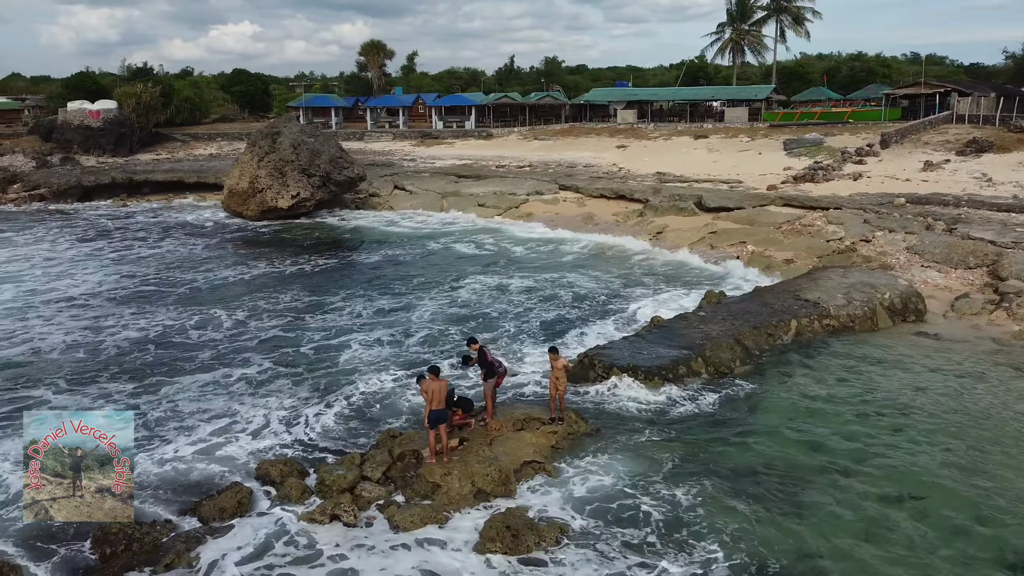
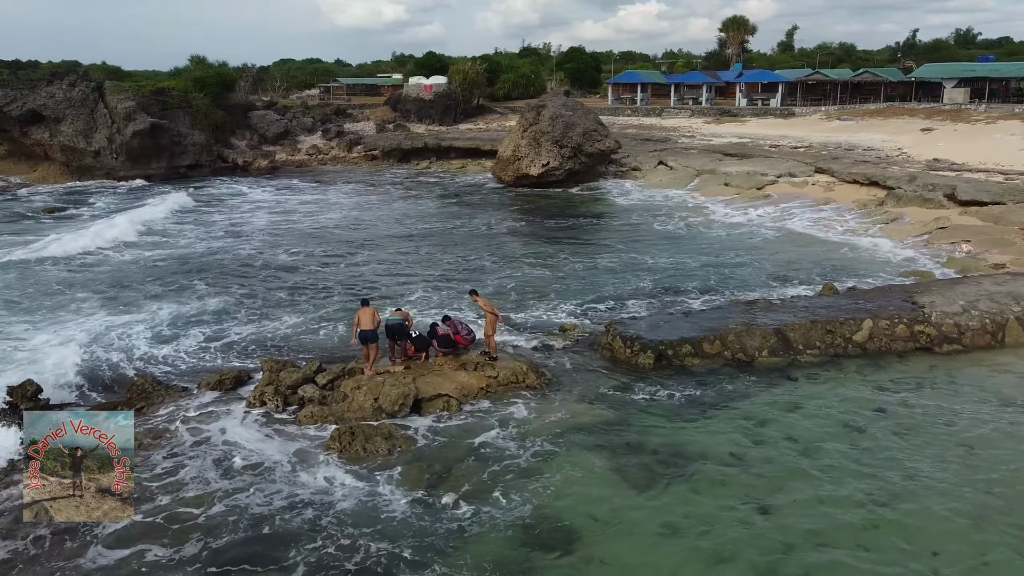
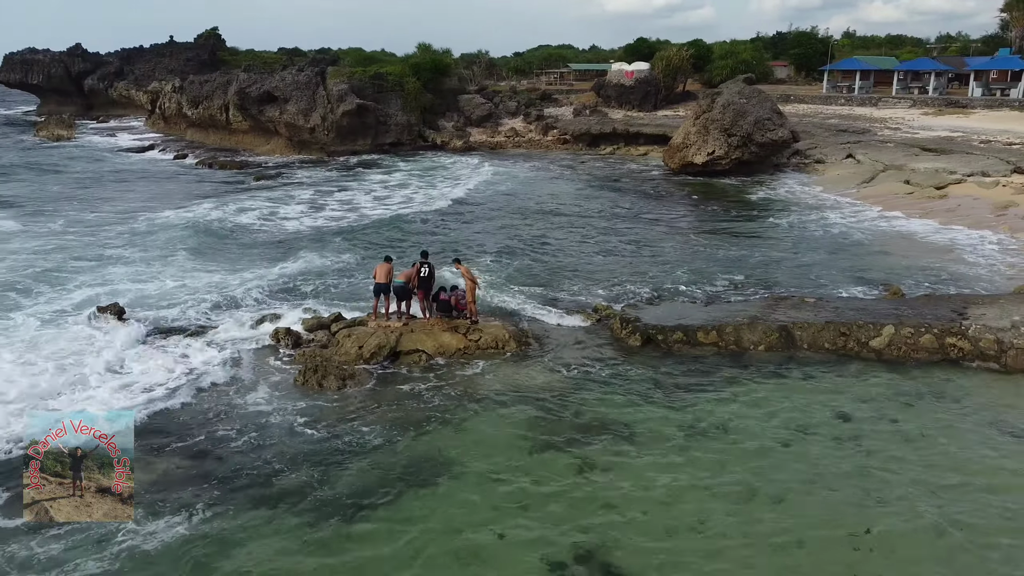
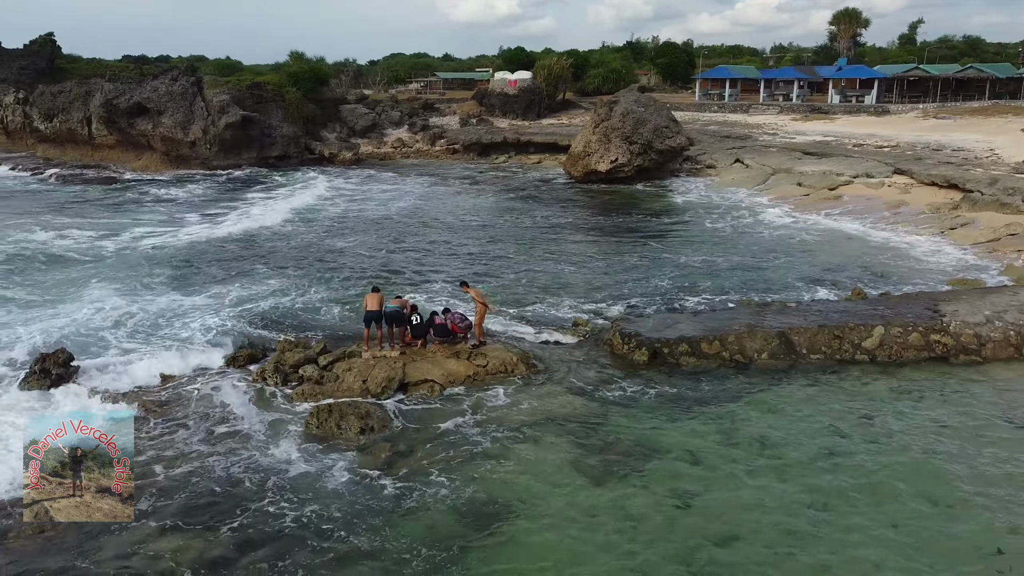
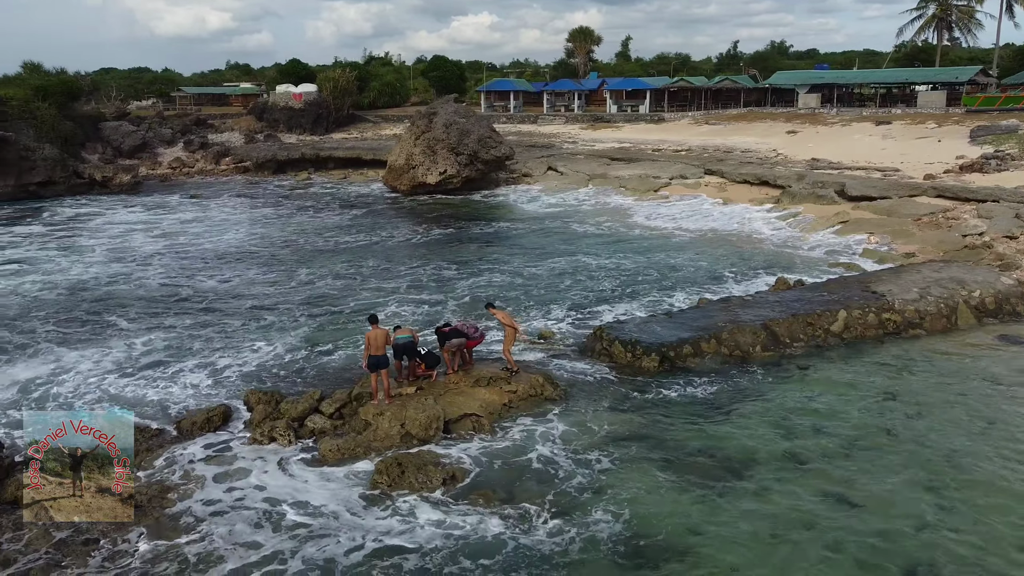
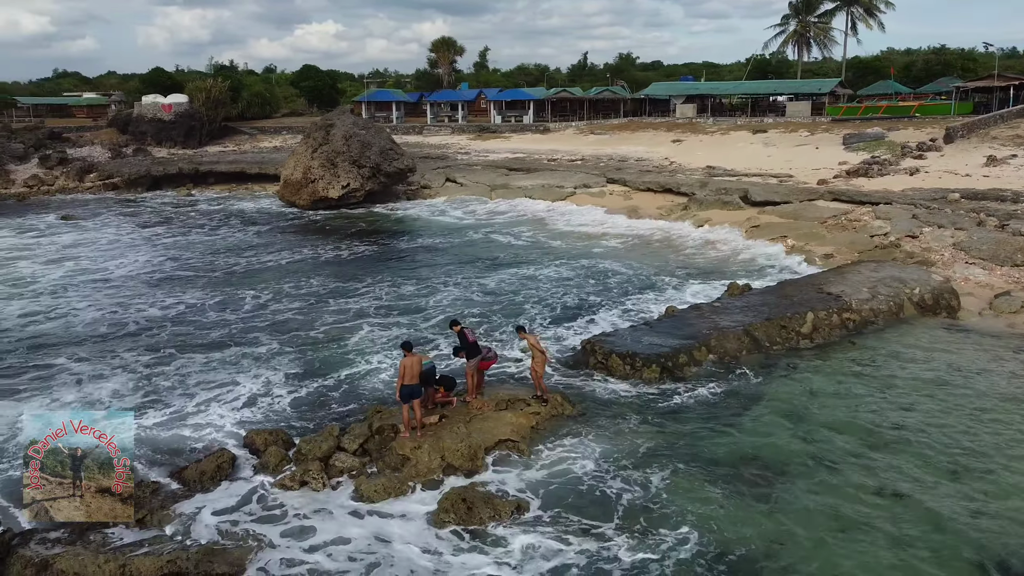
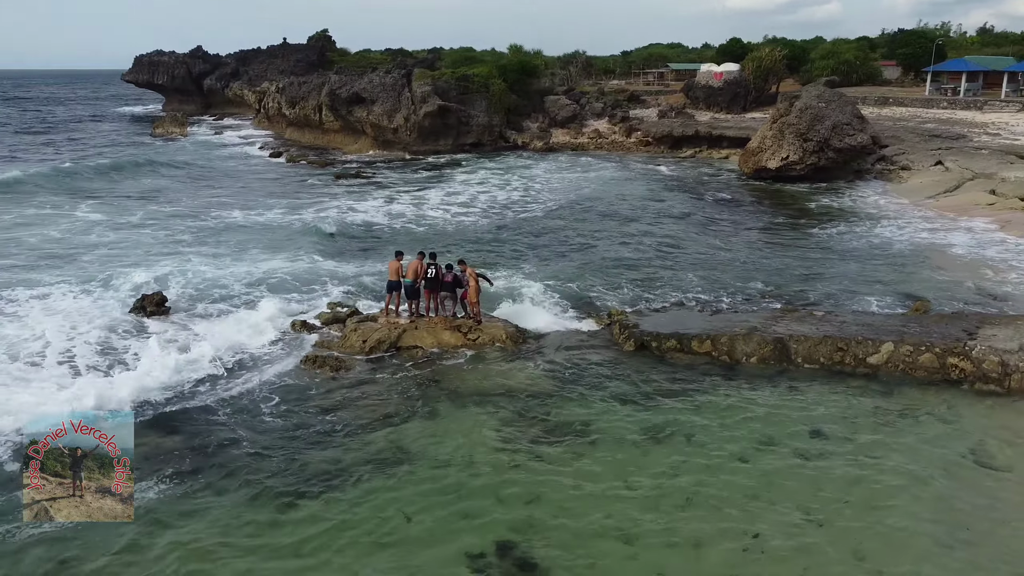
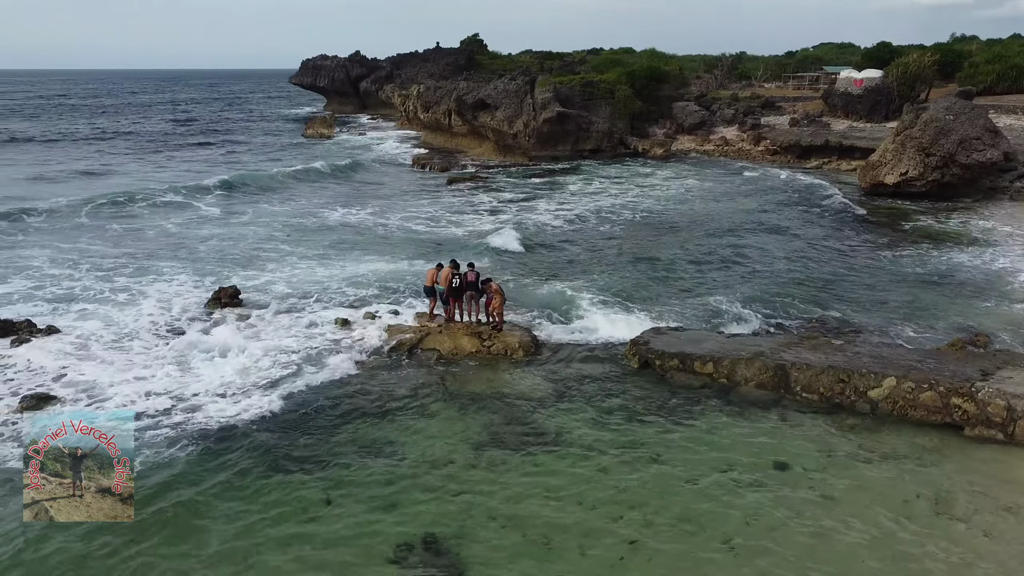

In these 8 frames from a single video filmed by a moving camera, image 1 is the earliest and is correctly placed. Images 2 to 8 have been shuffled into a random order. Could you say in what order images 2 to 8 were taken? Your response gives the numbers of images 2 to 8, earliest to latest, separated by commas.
6, 5, 2, 4, 3, 7, 8
